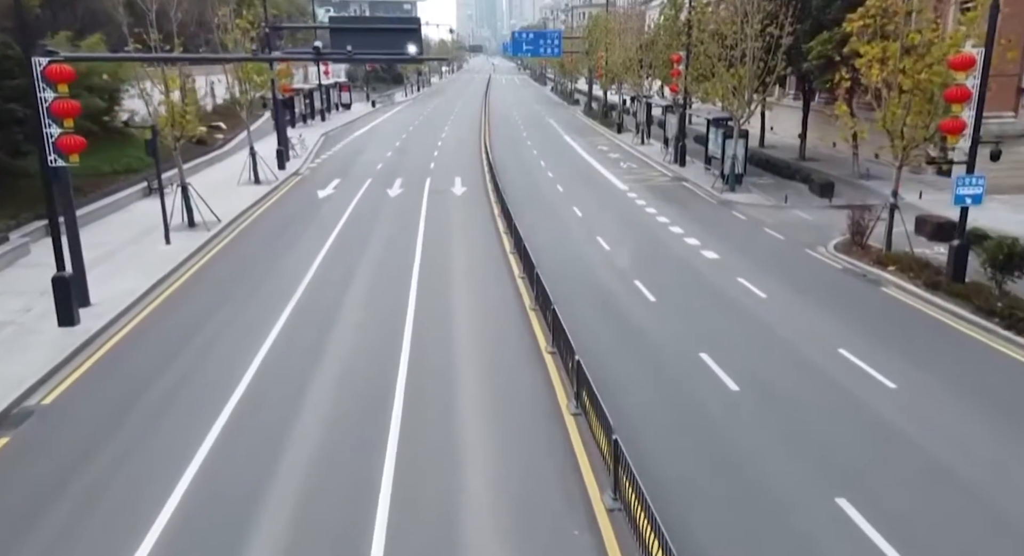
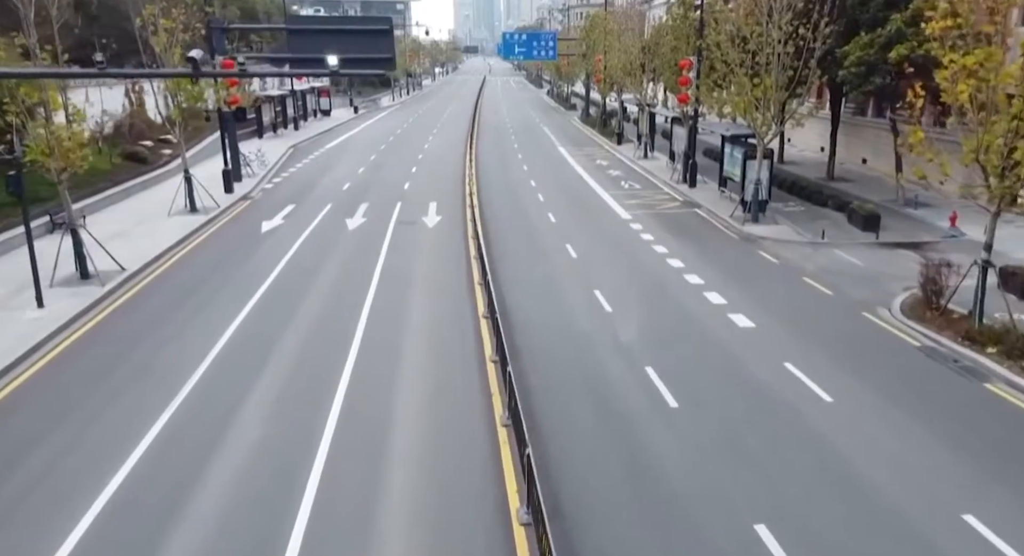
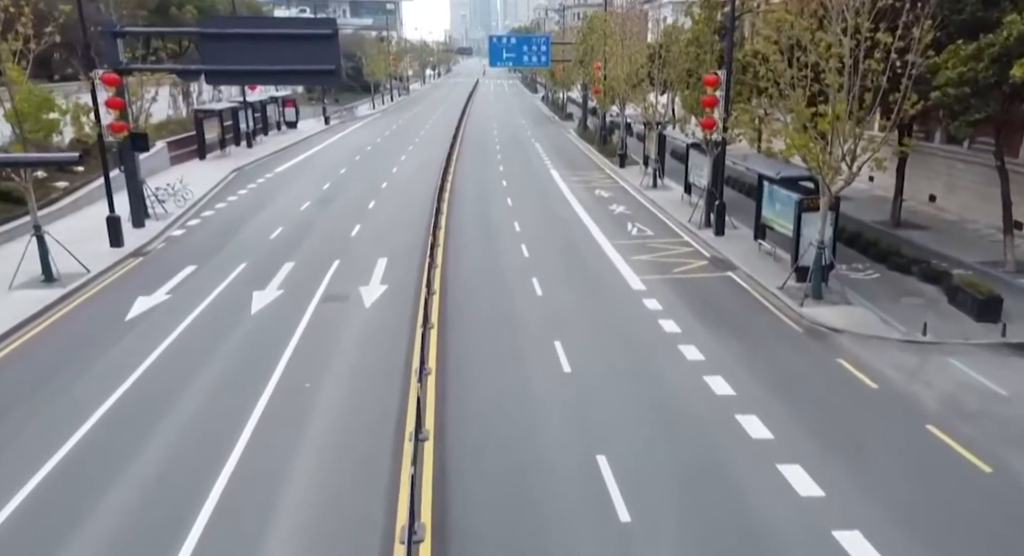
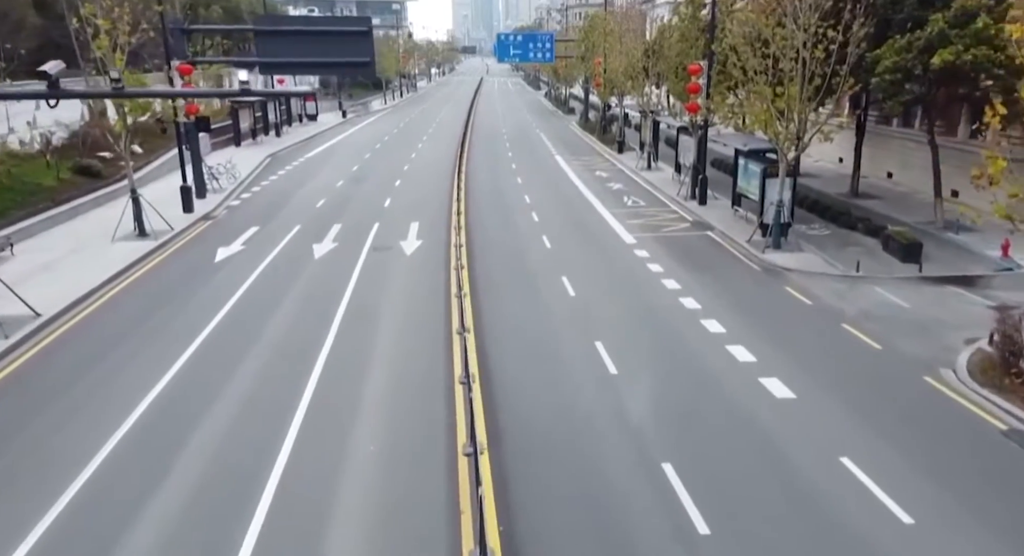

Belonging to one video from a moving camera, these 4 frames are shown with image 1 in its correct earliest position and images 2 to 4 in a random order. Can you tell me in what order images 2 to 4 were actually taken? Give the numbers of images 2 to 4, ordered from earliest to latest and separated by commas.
2, 4, 3
